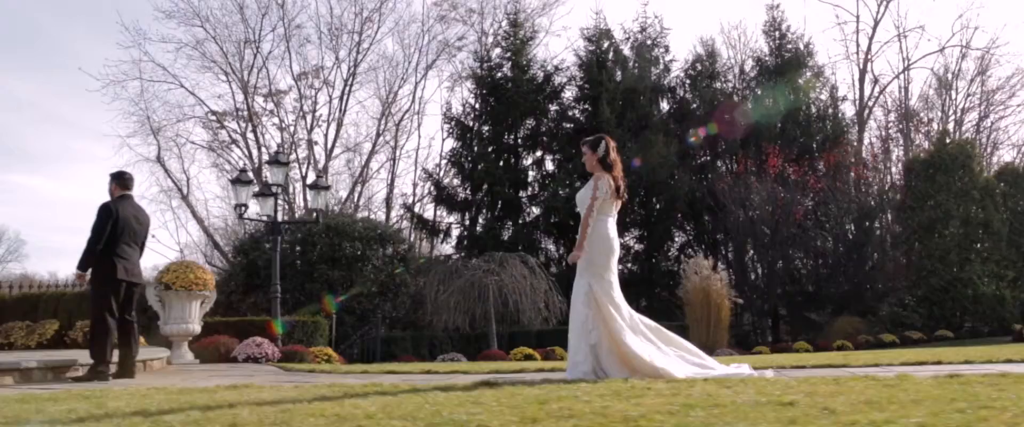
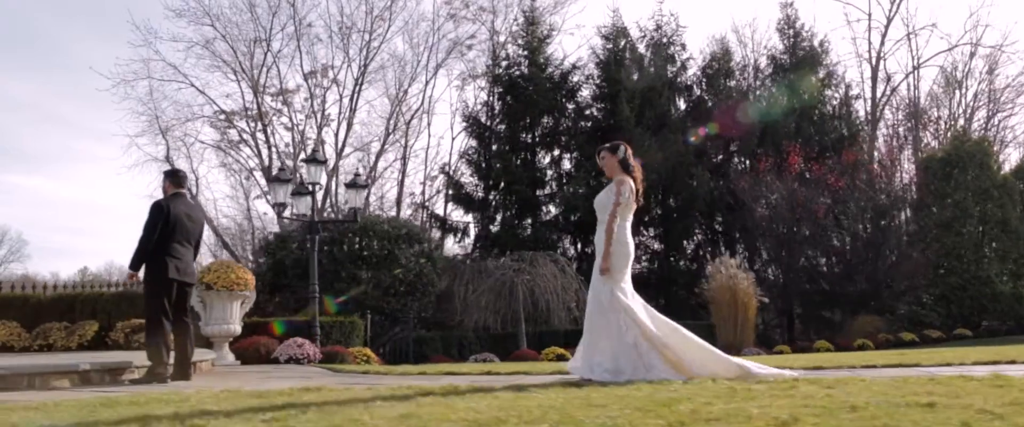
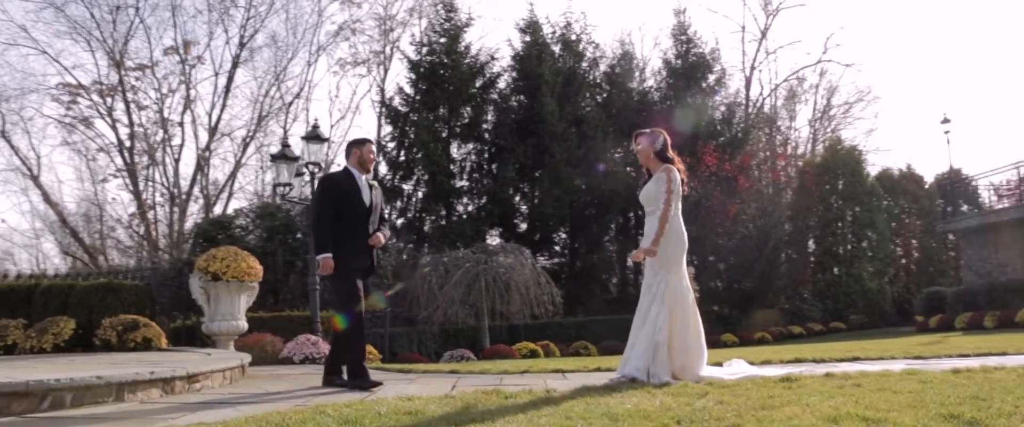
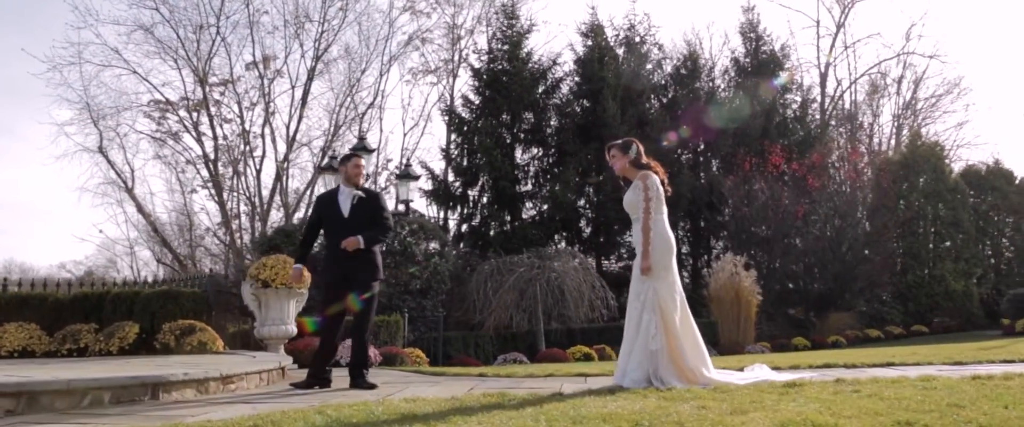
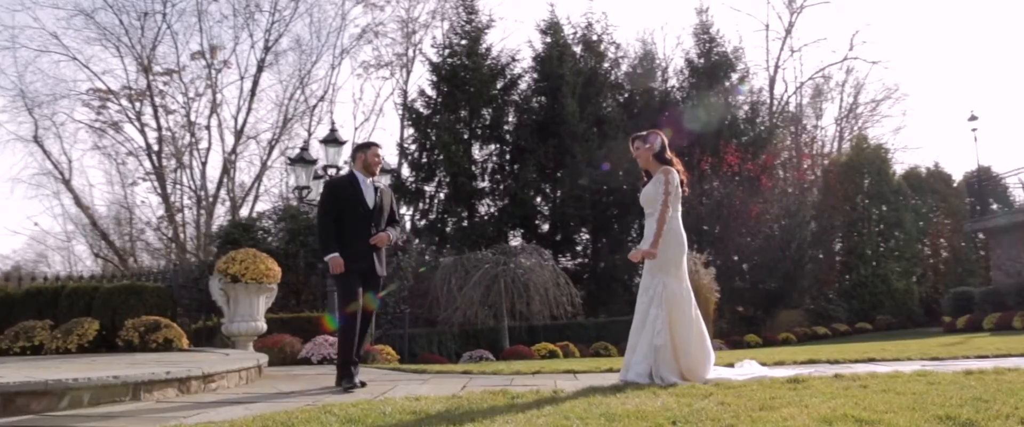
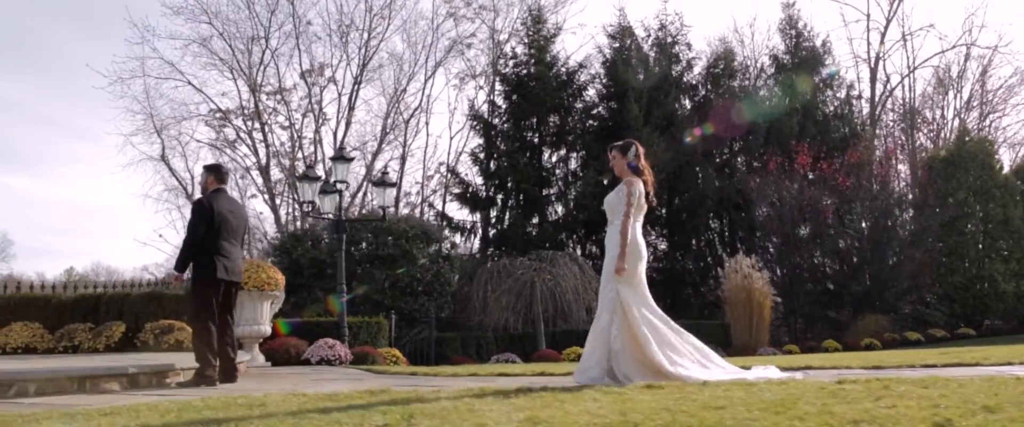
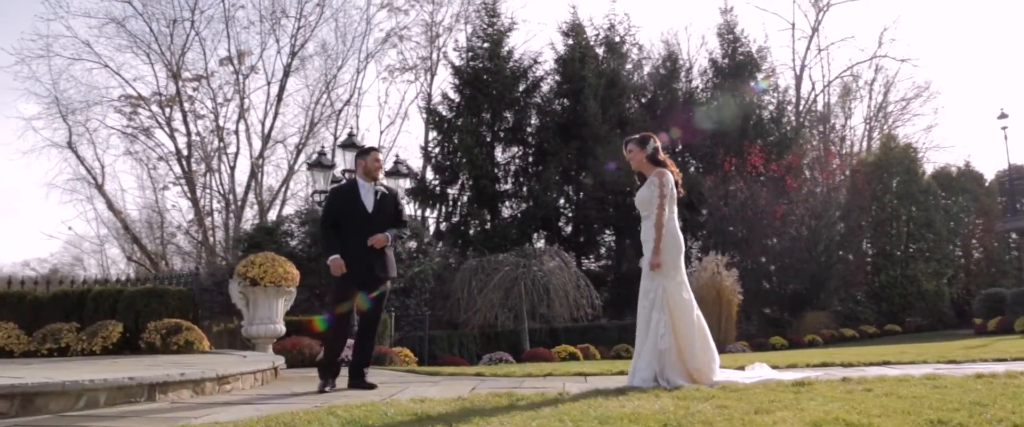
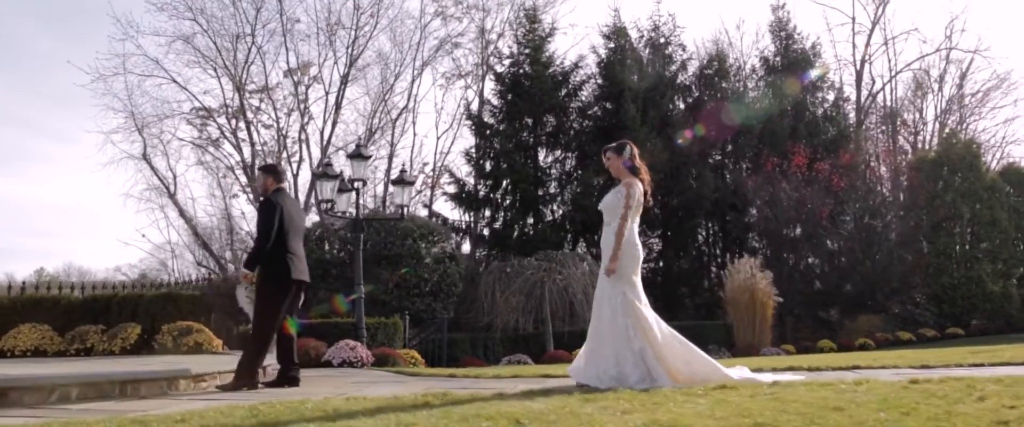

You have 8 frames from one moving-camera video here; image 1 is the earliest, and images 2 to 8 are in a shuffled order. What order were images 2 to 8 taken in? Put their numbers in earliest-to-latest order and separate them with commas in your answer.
2, 6, 8, 4, 7, 5, 3
